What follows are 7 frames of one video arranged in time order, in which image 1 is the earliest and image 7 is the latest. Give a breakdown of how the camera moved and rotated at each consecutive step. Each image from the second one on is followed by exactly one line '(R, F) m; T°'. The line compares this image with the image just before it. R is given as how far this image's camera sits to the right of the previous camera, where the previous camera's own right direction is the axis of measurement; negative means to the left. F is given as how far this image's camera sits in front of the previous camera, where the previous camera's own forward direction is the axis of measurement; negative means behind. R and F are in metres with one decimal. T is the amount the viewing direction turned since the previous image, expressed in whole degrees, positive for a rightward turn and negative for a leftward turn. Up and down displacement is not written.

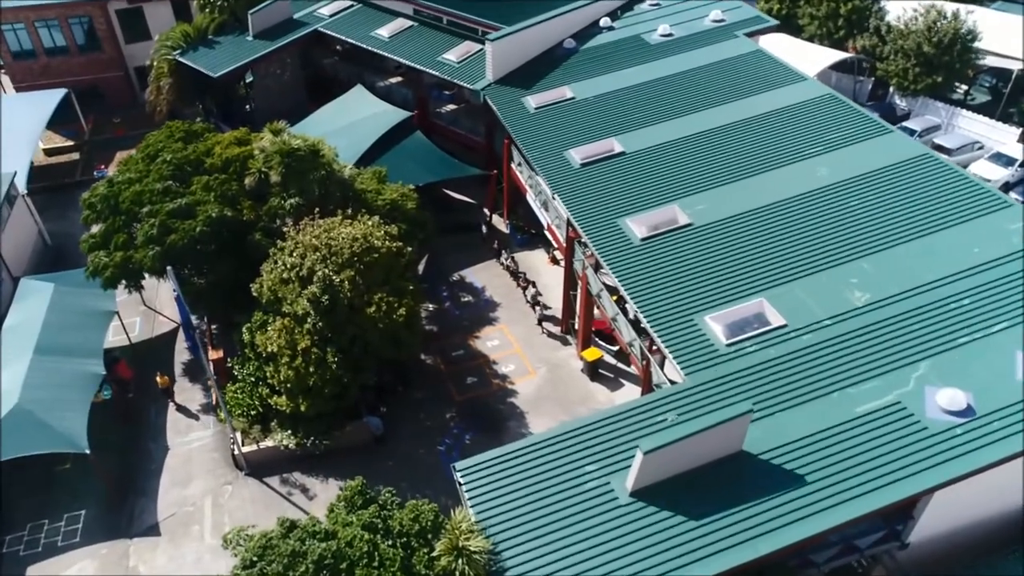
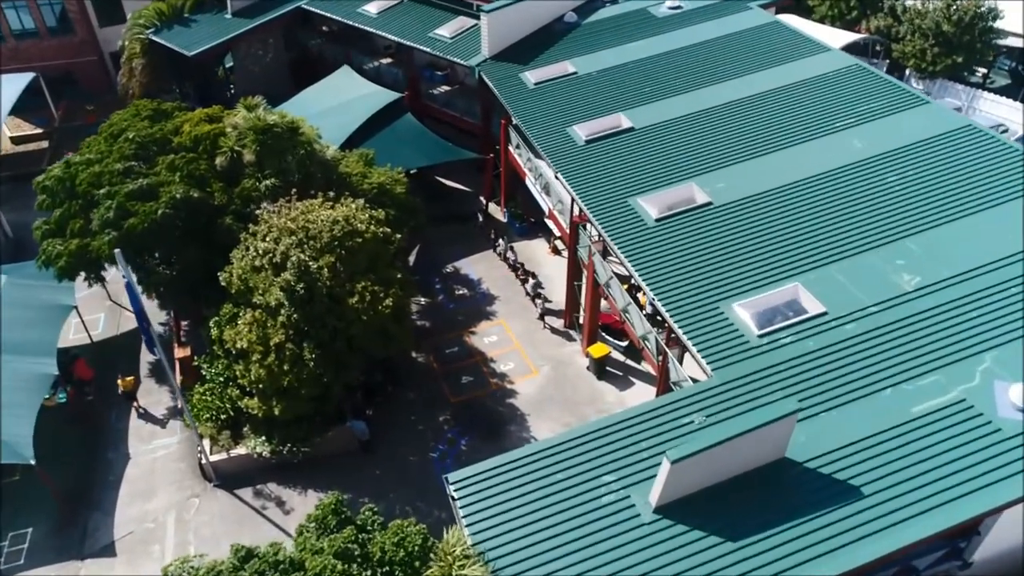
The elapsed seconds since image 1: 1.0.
(-0.1, +2.6) m; 0°
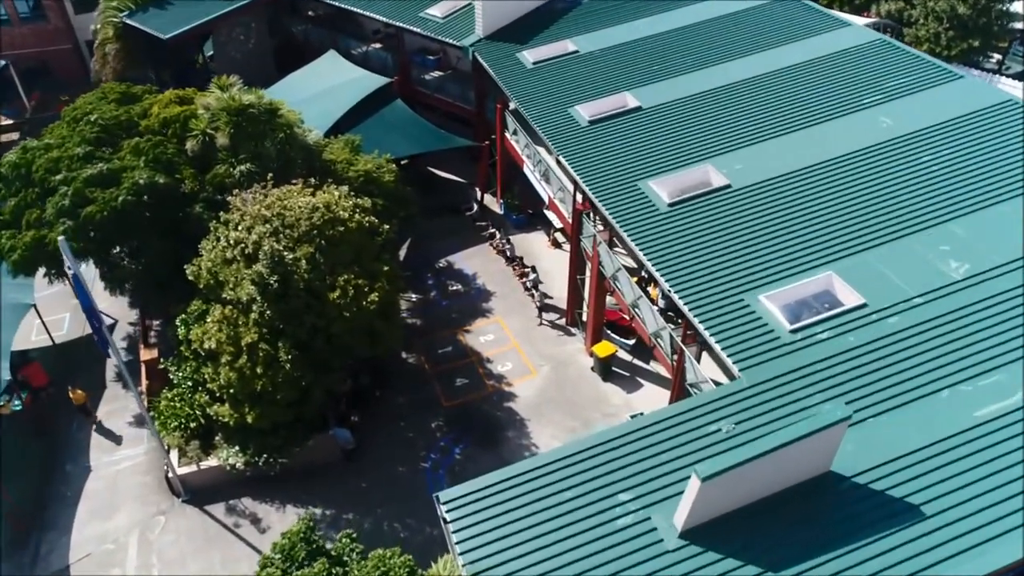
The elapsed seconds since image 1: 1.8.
(-0.1, +2.1) m; 0°
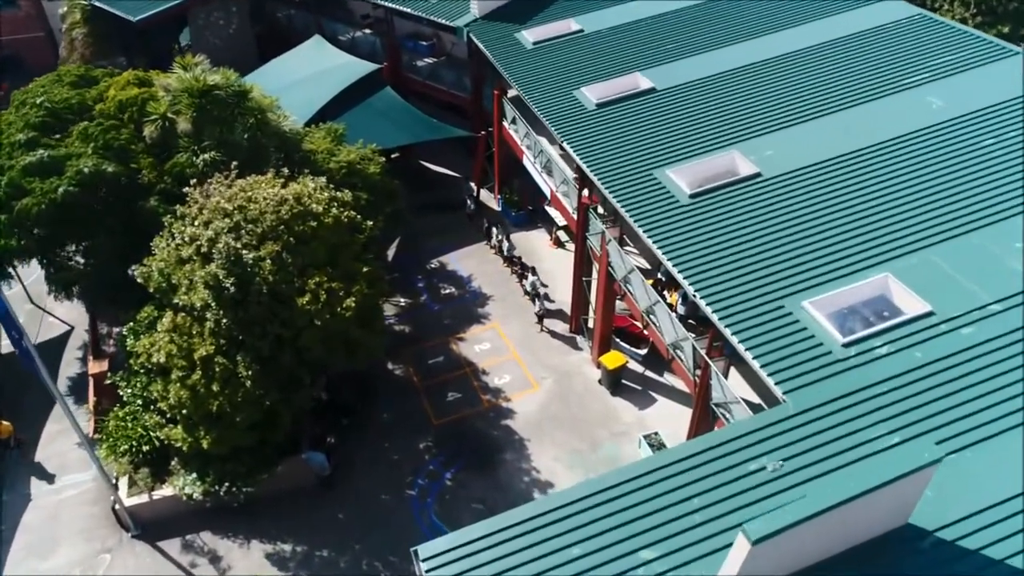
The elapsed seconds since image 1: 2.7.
(+0.1, +2.6) m; 0°
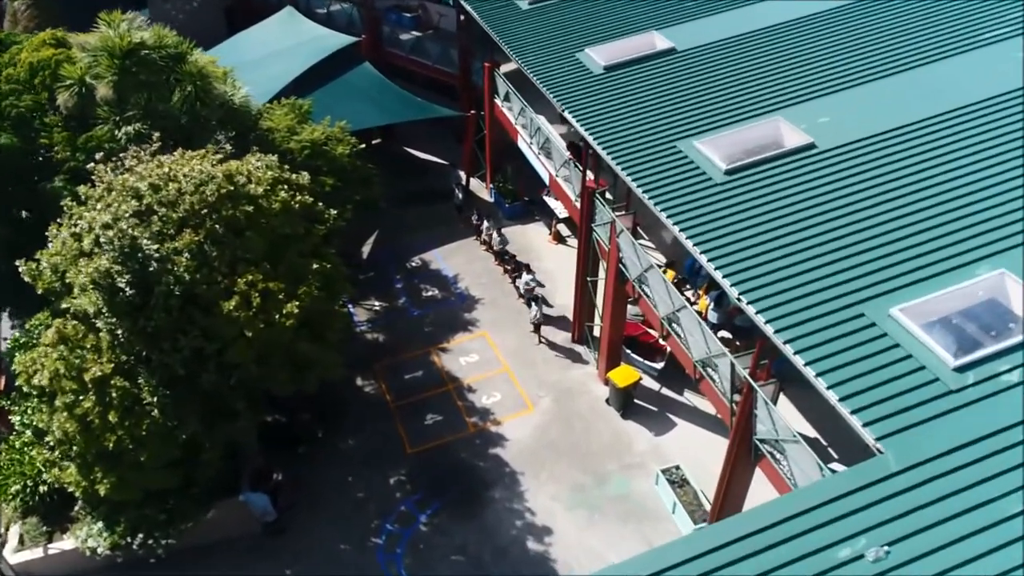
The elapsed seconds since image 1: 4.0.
(+0.3, +3.6) m; 0°
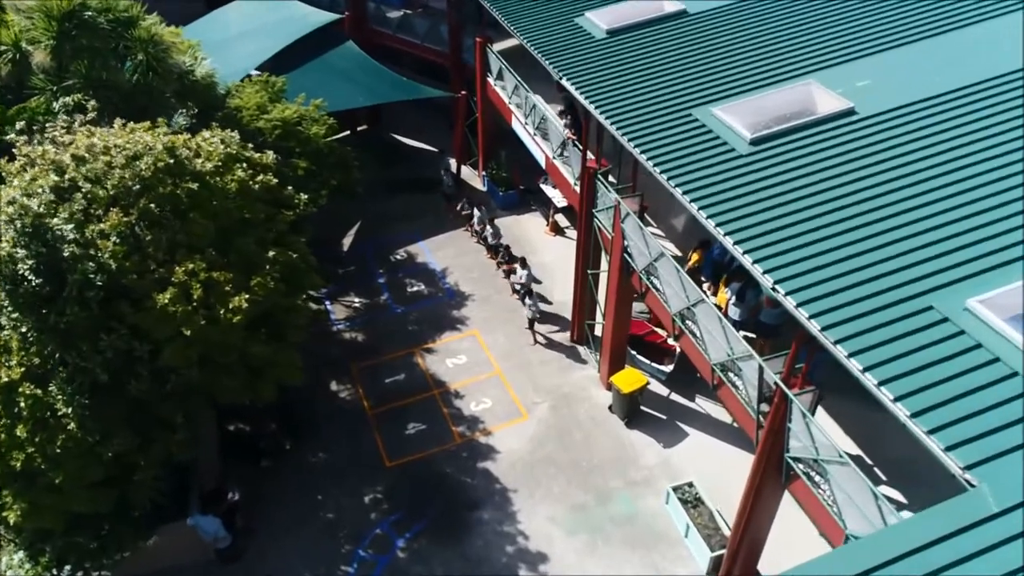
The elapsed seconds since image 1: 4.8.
(+0.2, +2.0) m; 0°
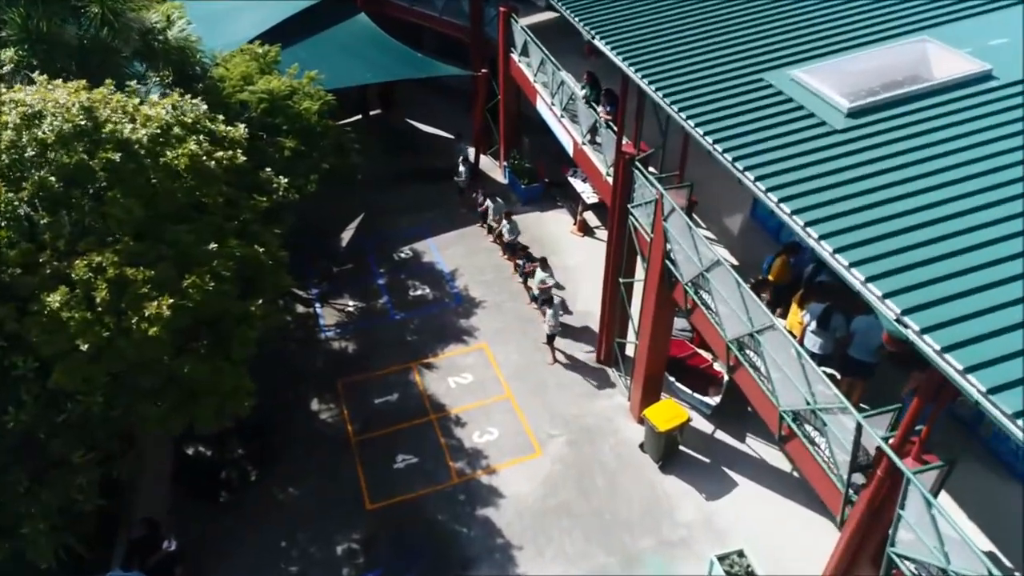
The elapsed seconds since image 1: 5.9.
(+0.3, +2.8) m; -2°
